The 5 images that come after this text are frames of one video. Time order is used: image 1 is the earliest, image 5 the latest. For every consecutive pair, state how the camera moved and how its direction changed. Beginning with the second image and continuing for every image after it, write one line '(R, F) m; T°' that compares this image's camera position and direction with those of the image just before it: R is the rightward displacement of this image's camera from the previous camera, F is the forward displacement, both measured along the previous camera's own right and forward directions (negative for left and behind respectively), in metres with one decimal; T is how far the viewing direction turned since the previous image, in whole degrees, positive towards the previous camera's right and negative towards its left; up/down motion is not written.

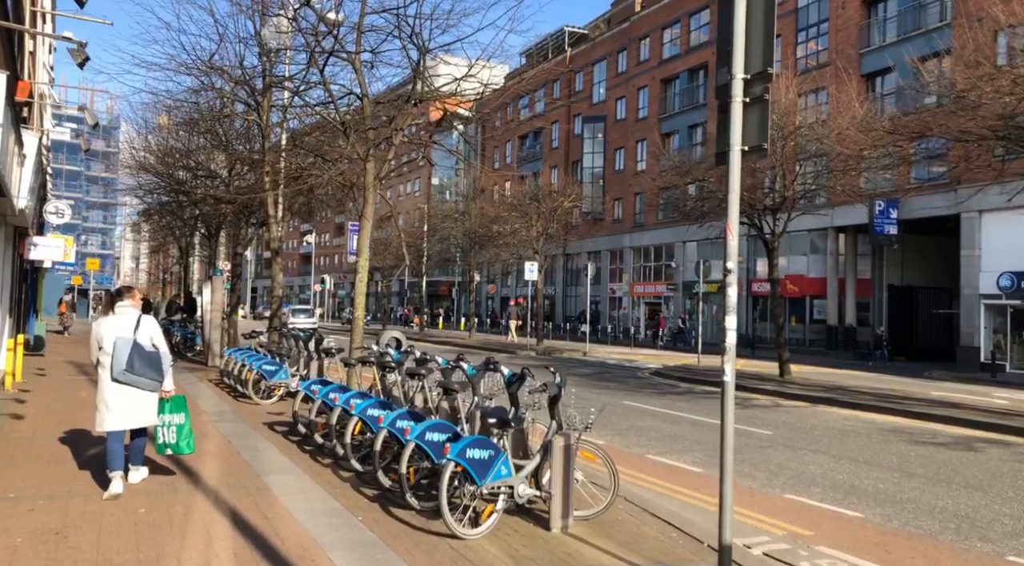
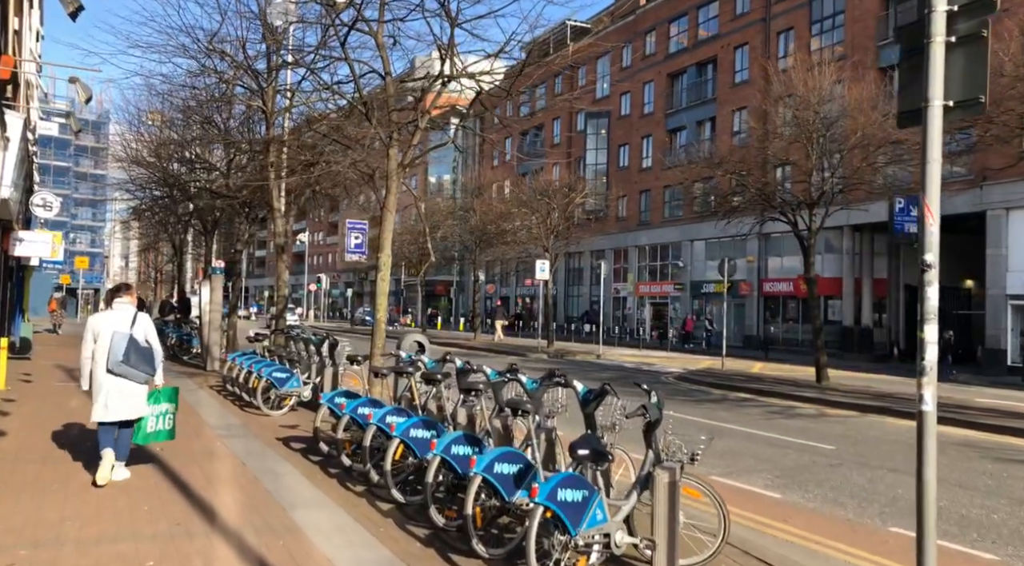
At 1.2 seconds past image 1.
(-0.6, +1.0) m; +1°
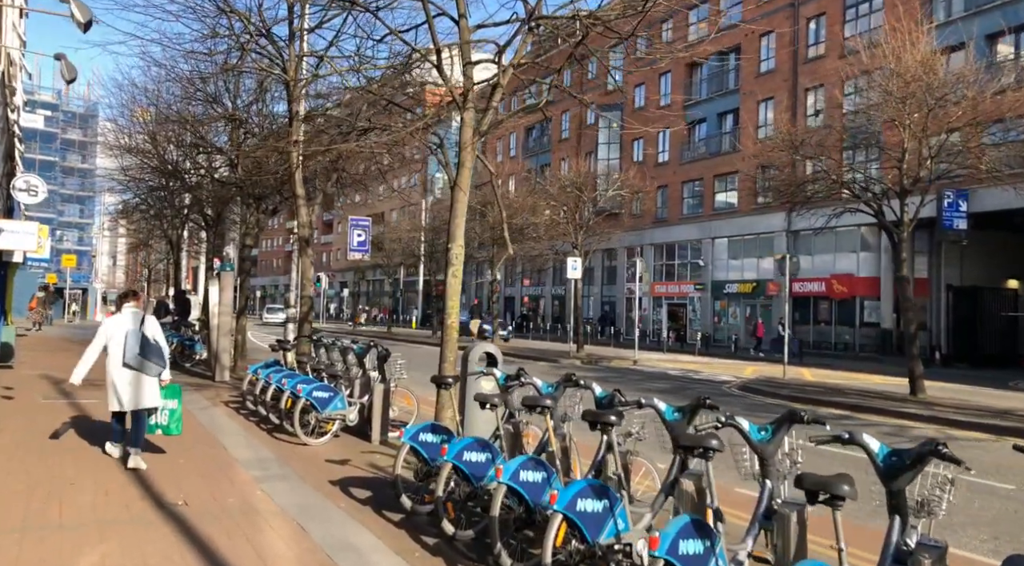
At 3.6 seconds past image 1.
(-1.1, +2.0) m; +1°
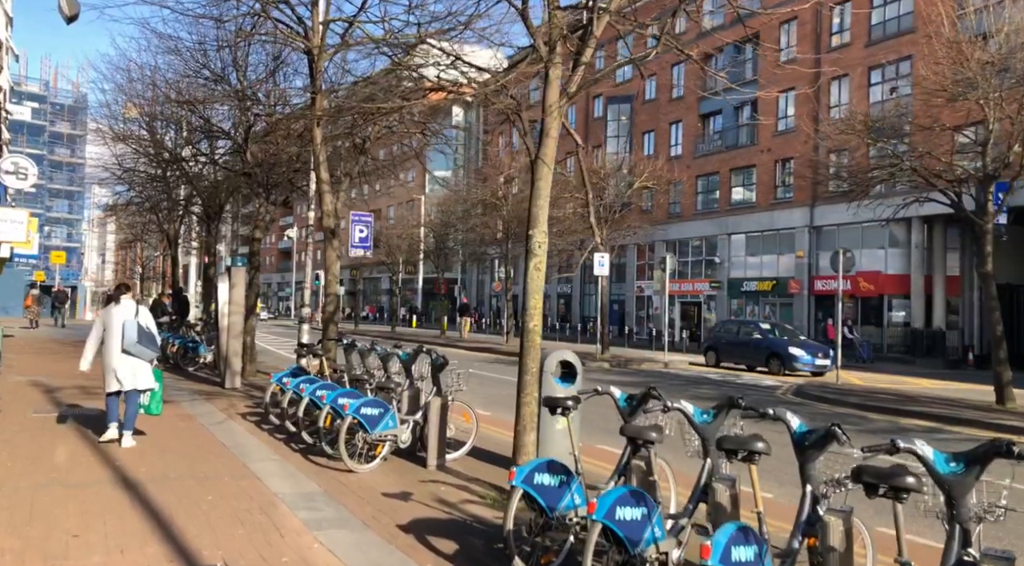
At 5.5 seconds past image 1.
(-0.9, +1.4) m; +1°
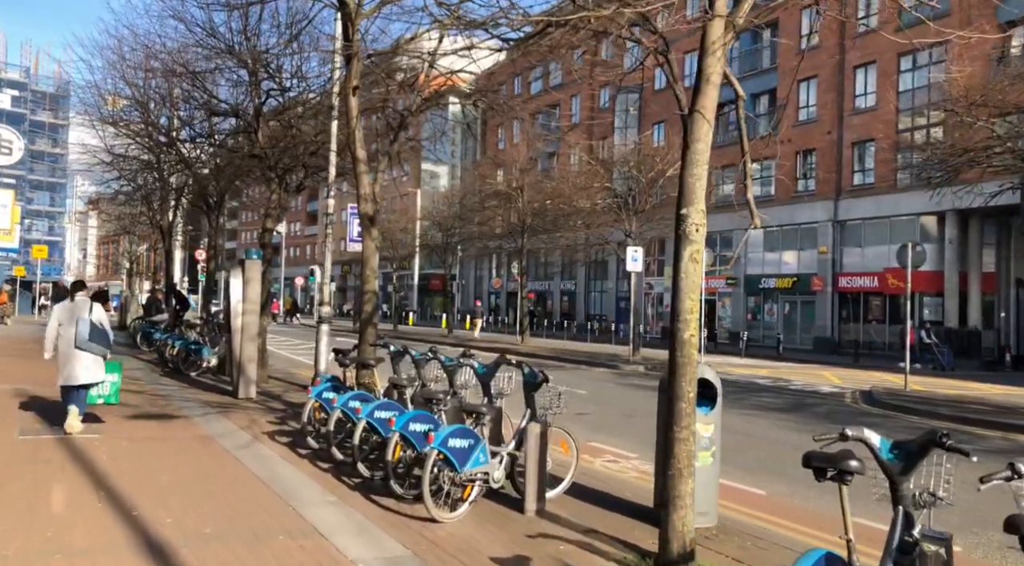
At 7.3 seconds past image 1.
(-1.0, +1.6) m; +1°
